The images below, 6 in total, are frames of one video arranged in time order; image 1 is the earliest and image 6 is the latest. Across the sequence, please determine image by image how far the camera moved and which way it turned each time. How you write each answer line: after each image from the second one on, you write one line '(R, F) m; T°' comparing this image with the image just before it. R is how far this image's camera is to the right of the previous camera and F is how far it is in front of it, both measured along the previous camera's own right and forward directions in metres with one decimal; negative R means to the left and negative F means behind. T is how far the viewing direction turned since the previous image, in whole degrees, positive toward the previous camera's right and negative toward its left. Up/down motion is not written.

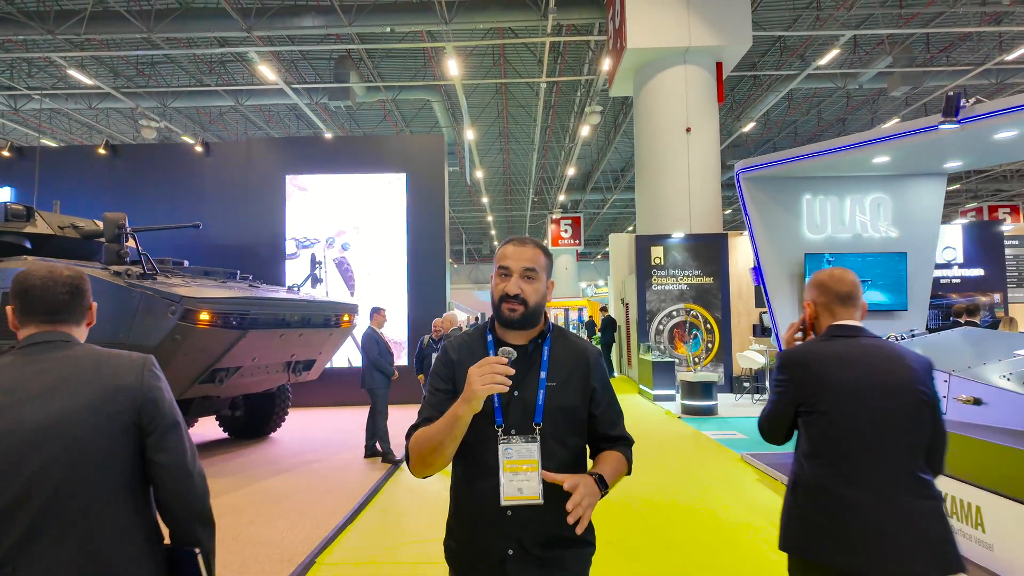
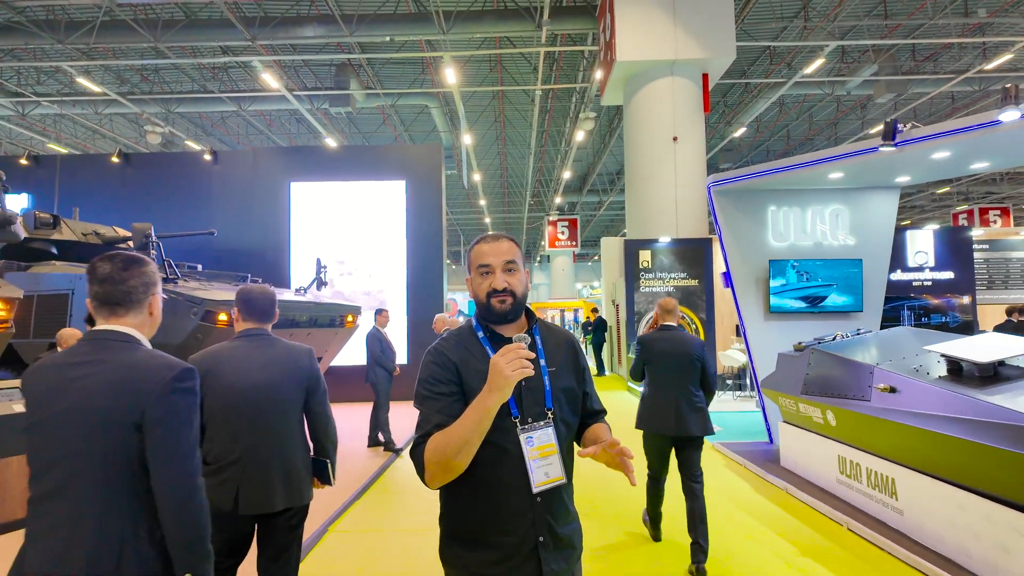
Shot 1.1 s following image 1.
(+0.1, -0.4) m; 0°
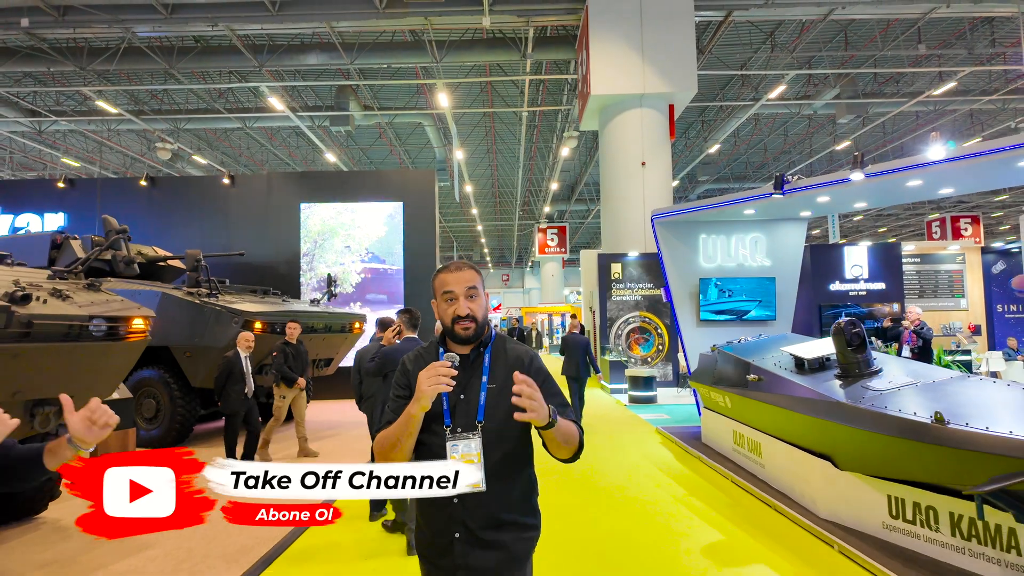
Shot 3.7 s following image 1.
(+0.1, -1.0) m; +1°
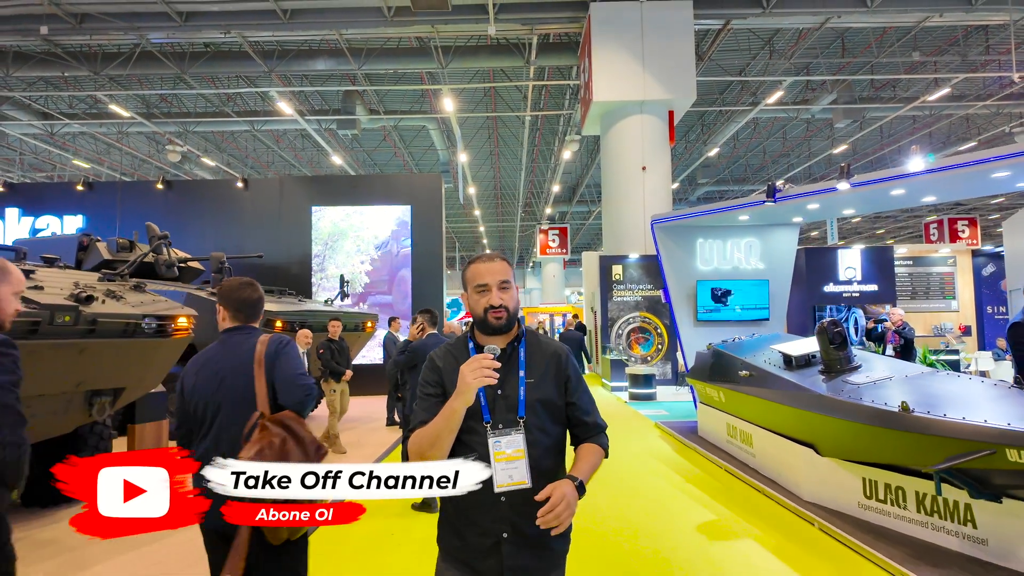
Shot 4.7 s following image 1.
(-0.1, -0.3) m; 0°
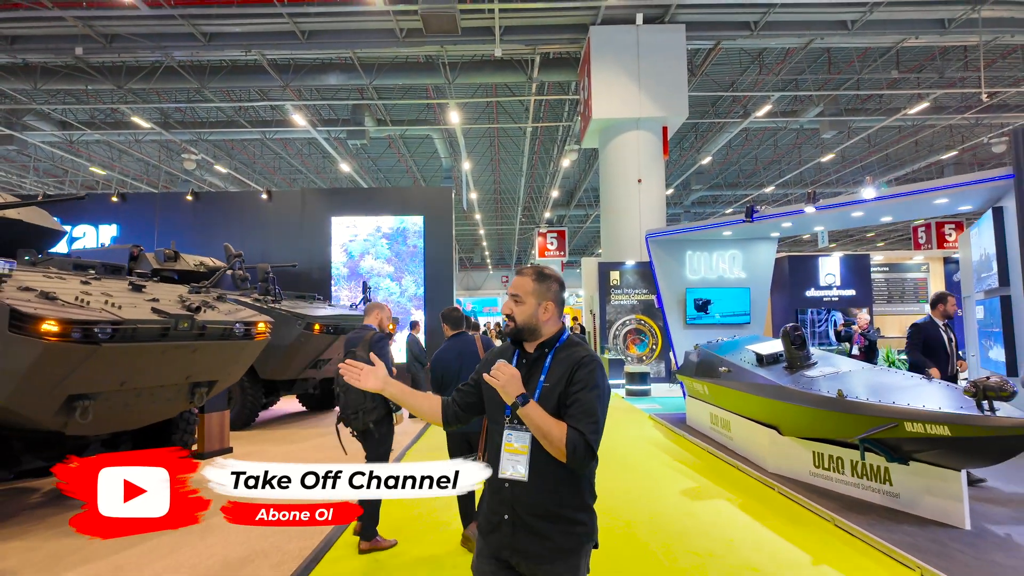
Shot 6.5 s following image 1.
(-0.2, -0.7) m; 0°
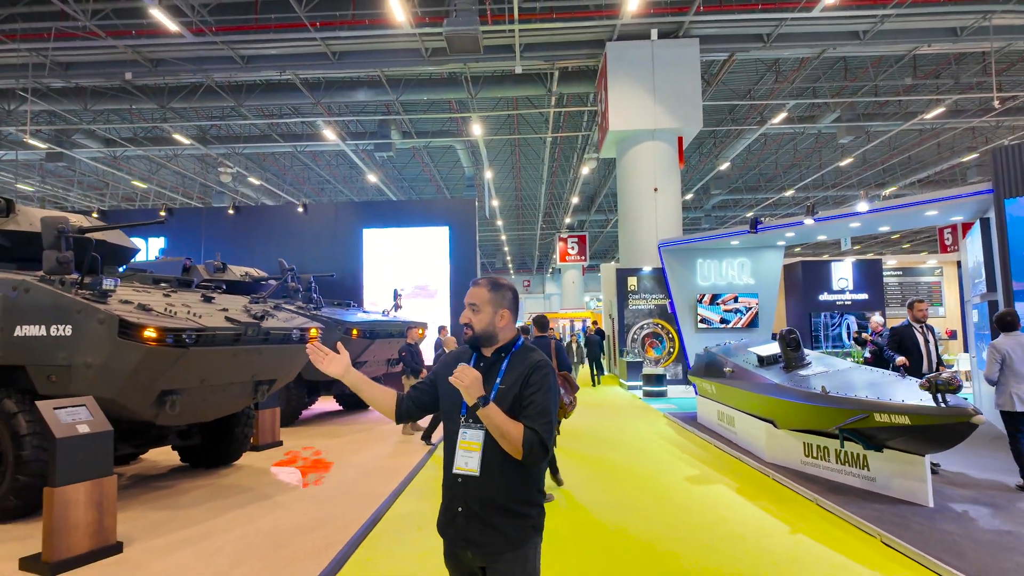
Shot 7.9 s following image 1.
(0.0, -0.5) m; -2°
